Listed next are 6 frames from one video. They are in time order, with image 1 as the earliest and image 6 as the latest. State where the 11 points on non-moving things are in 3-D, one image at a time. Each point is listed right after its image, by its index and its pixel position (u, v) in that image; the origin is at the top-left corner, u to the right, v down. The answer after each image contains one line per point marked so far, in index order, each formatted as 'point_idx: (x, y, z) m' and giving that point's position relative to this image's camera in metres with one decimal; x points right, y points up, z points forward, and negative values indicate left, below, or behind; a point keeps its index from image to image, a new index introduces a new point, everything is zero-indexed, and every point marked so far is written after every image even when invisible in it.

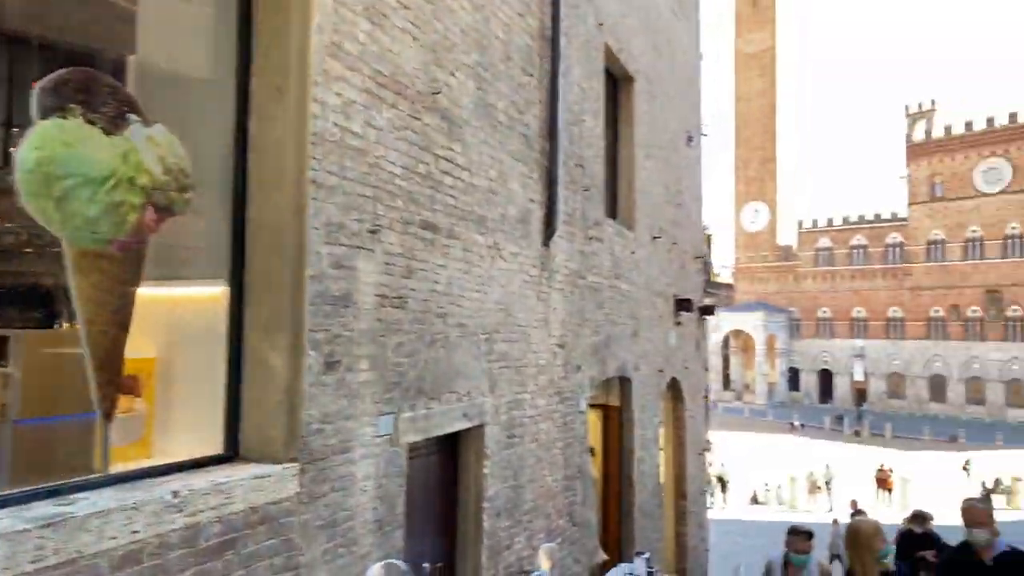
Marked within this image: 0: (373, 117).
0: (-0.8, +0.8, +4.0) m
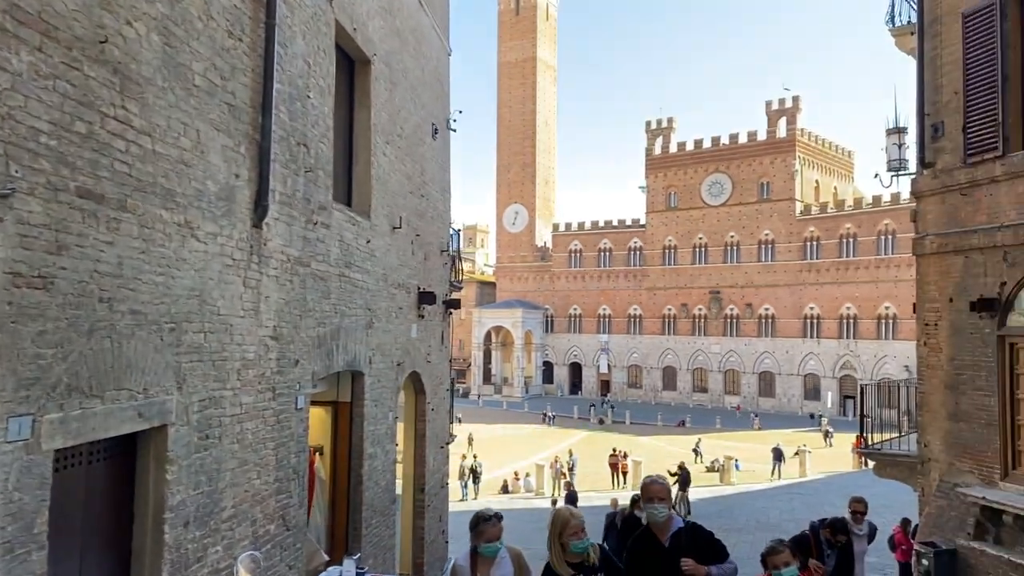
0: (-2.1, +0.9, +3.1) m
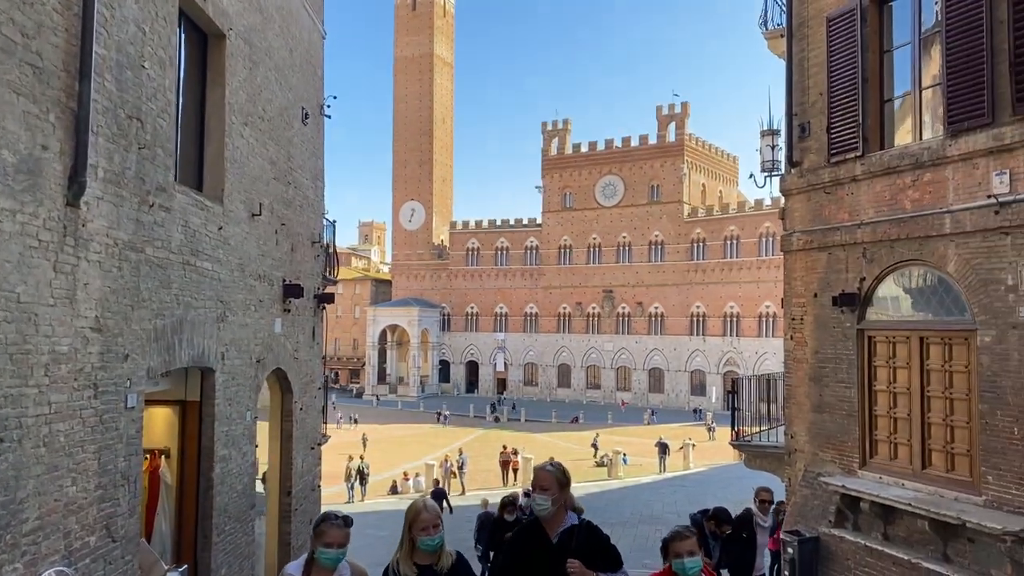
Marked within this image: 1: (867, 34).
0: (-2.7, +1.0, +2.5) m
1: (+4.0, +2.9, +8.5) m
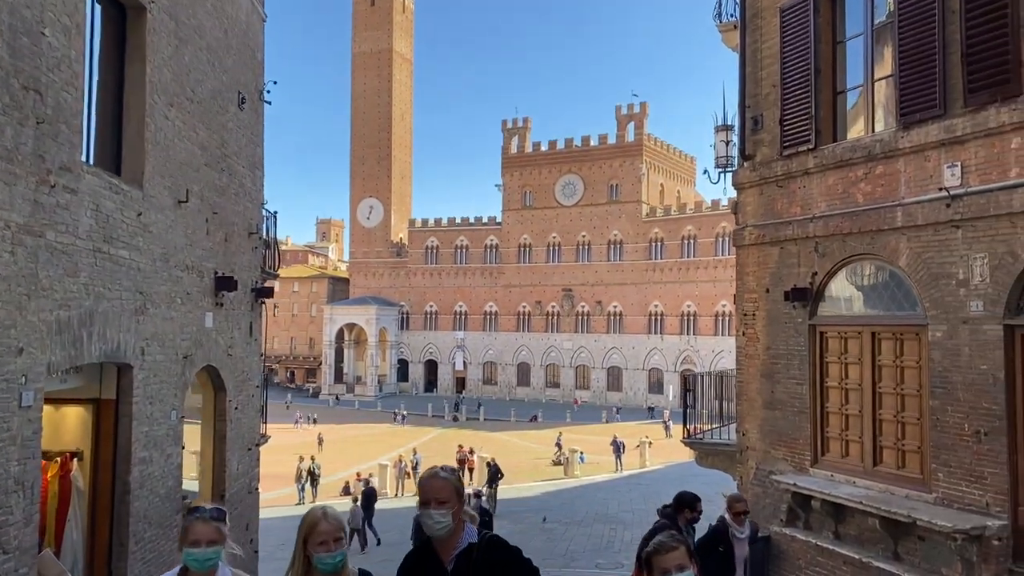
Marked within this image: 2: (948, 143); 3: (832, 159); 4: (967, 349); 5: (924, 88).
0: (-3.0, +1.1, +2.0) m
1: (+3.4, +2.9, +8.4) m
2: (+4.0, +1.3, +6.9) m
3: (+3.5, +1.4, +8.1) m
4: (+4.1, -0.5, +6.7) m
5: (+3.9, +1.9, +7.1) m
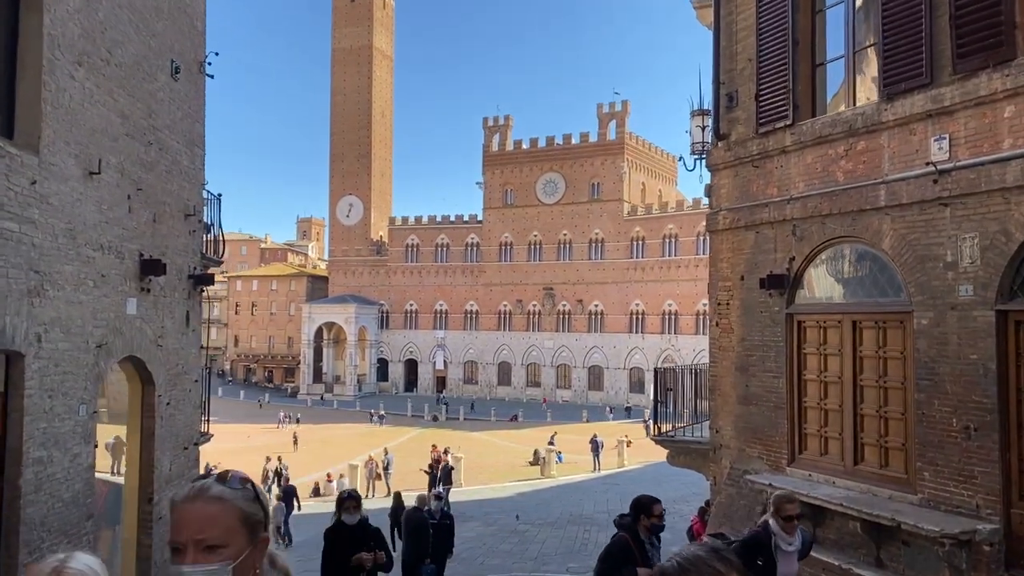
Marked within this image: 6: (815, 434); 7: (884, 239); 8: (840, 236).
0: (-3.3, +1.2, +1.3) m
1: (+3.0, +3.1, +7.8) m
2: (+3.6, +1.5, +6.4) m
3: (+3.0, +1.5, +7.6) m
4: (+3.6, -0.4, +6.2) m
5: (+3.5, +2.0, +6.6) m
6: (+3.0, -1.5, +7.5) m
7: (+3.4, +0.5, +6.8) m
8: (+3.2, +0.5, +7.3) m
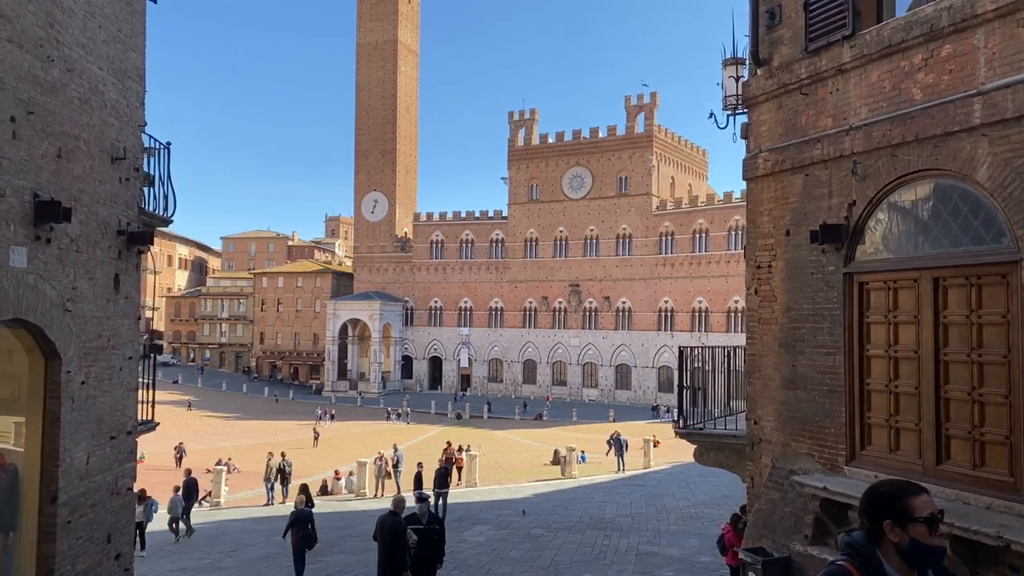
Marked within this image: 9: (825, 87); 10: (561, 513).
0: (-3.6, +1.6, -0.1) m
1: (+2.9, +3.5, +6.2) m
2: (+3.4, +1.9, +4.8) m
3: (+2.9, +1.9, +5.9) m
4: (+3.5, 0.0, +4.5) m
5: (+3.3, +2.4, +5.0) m
6: (+2.9, -1.1, +5.9) m
7: (+3.2, +0.8, +5.2) m
8: (+3.1, +0.9, +5.7) m
9: (+2.7, +1.7, +6.5) m
10: (+1.1, -5.2, +17.3) m
